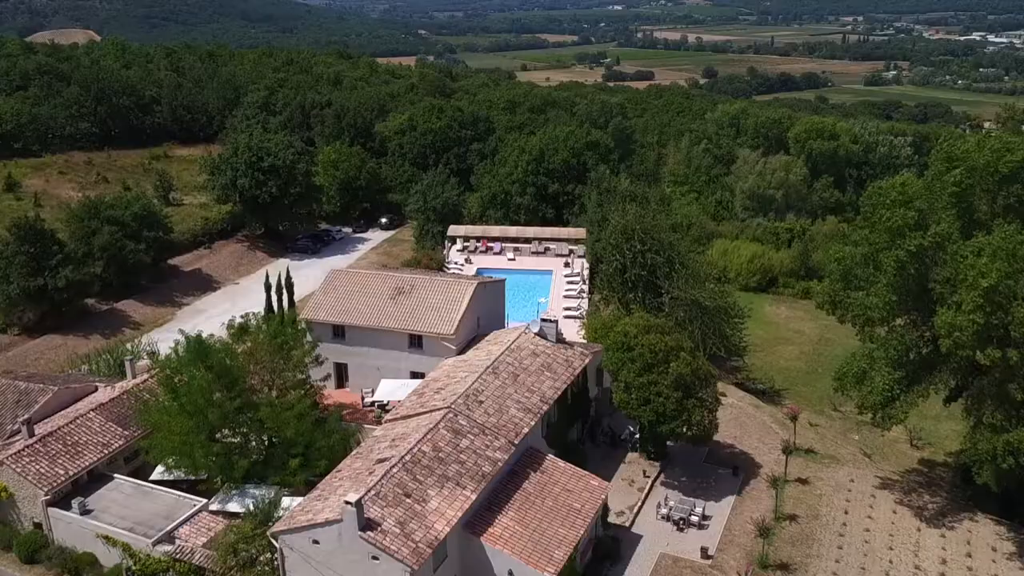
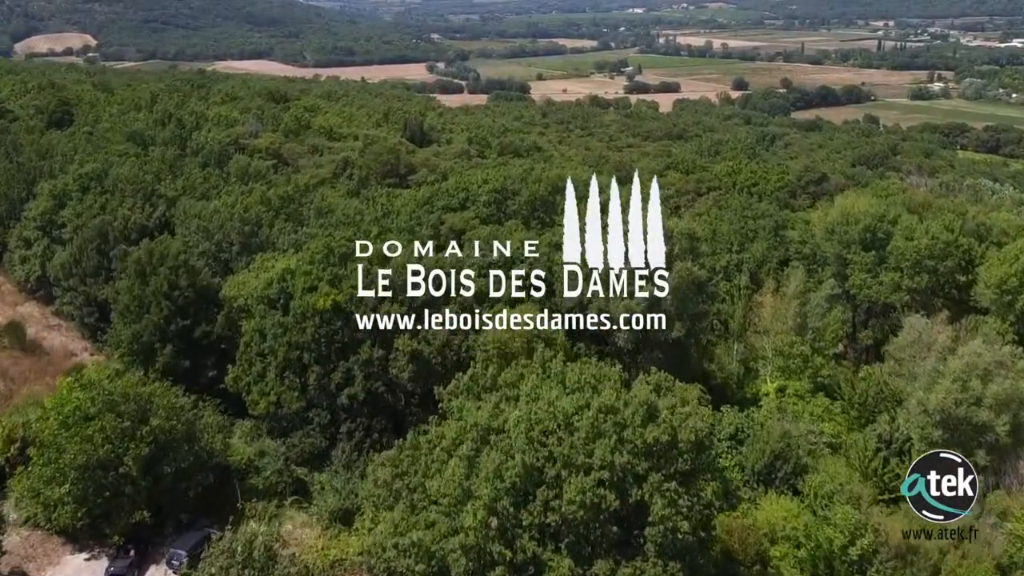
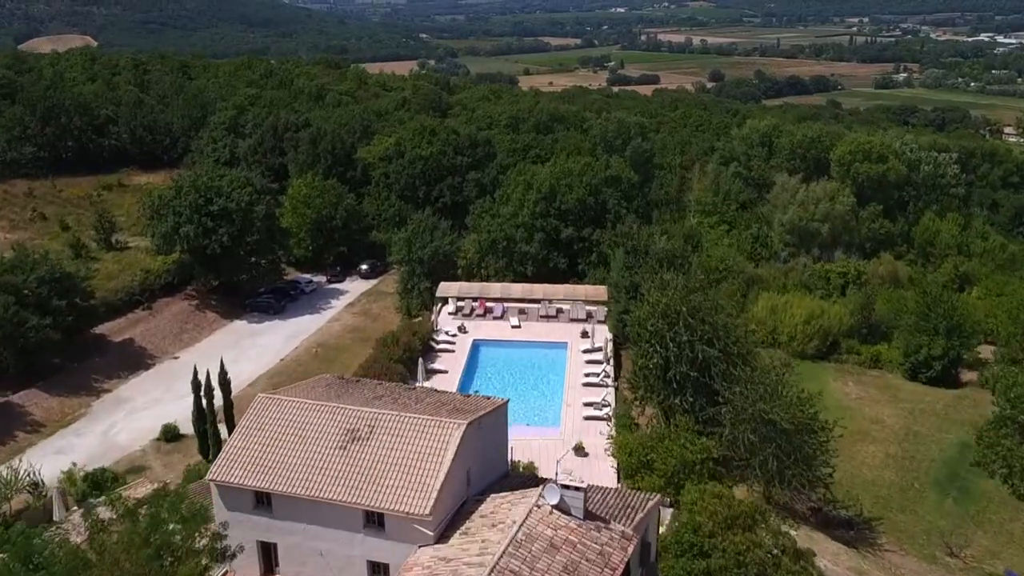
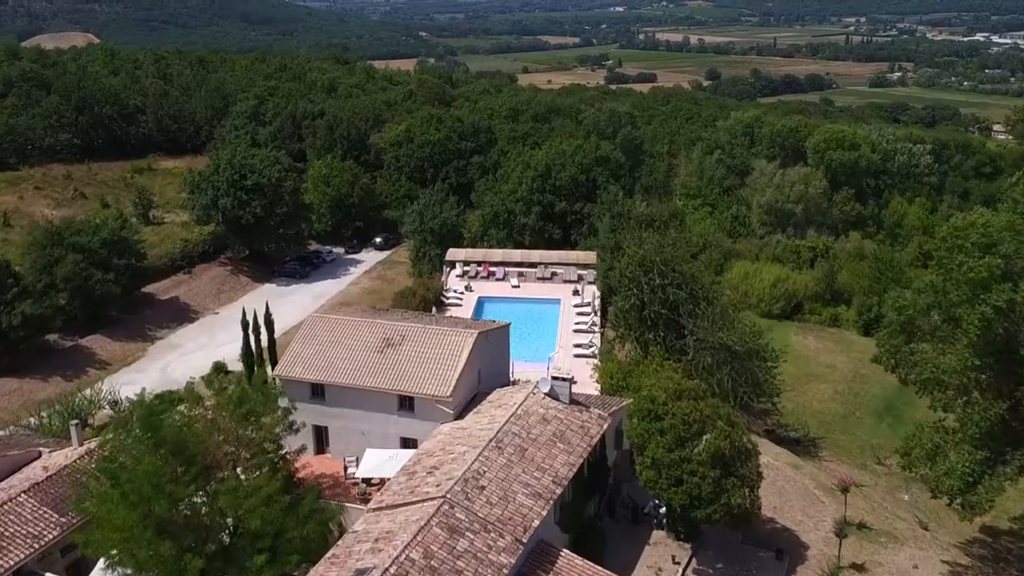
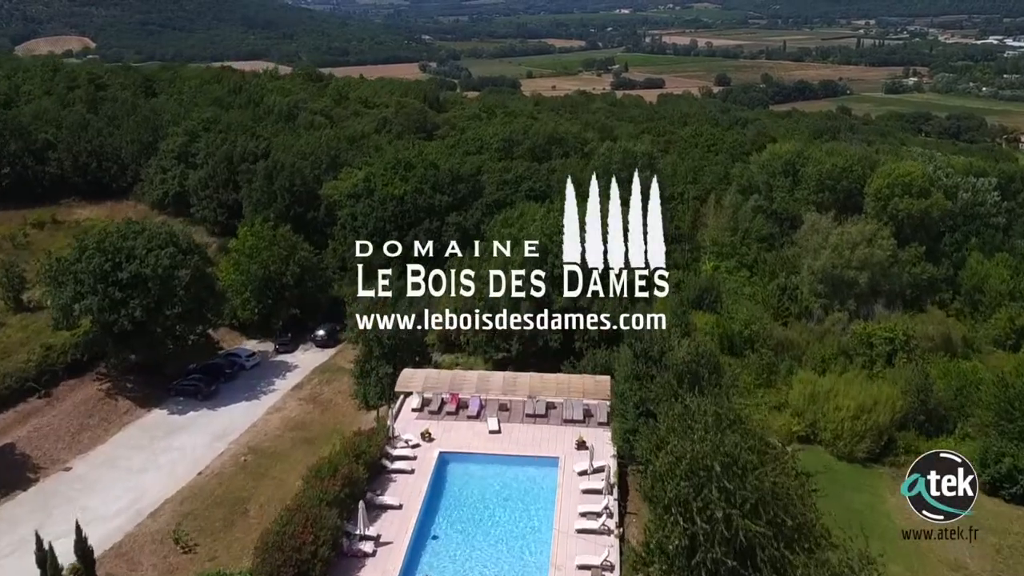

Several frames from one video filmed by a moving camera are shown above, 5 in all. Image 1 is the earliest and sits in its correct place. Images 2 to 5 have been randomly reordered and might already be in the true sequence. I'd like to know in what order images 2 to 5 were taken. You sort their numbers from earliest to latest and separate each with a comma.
4, 3, 5, 2
